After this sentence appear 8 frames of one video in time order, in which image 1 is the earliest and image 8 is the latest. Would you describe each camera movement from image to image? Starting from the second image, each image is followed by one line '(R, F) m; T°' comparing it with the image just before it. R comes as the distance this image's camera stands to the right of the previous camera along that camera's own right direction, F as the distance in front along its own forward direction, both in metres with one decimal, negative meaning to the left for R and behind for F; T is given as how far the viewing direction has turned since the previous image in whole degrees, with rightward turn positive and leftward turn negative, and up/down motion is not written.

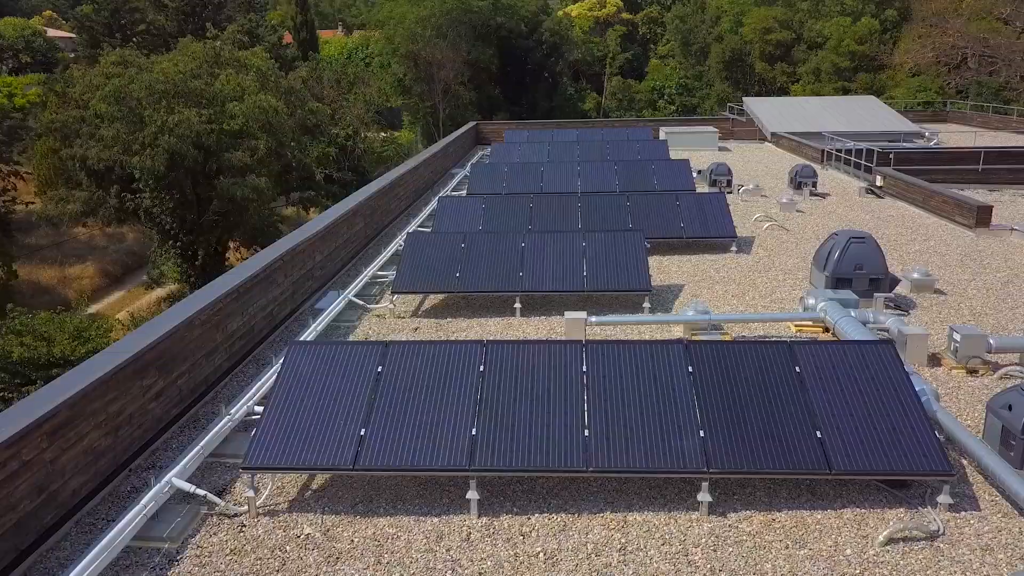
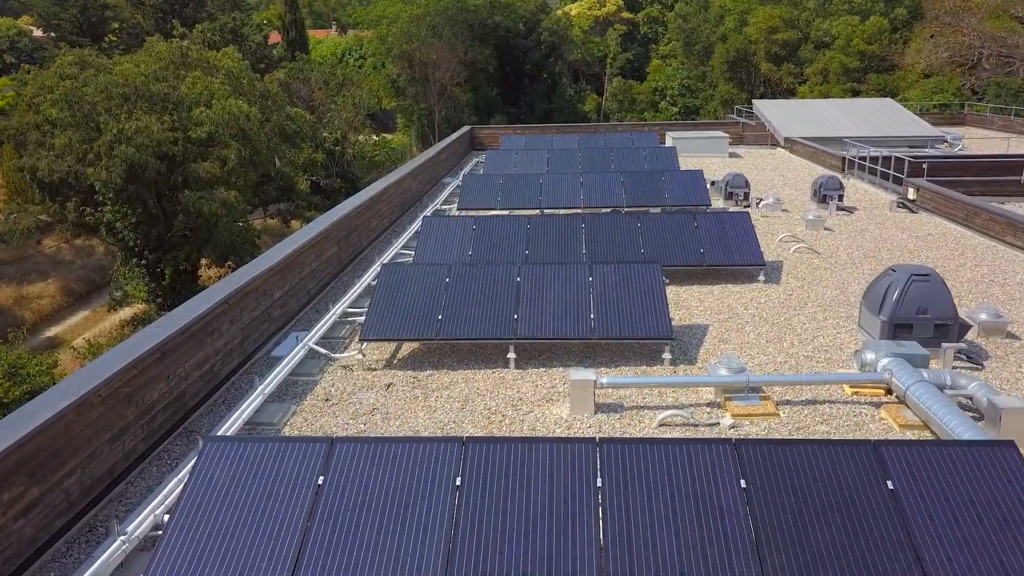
(+0.1, +1.7) m; 0°
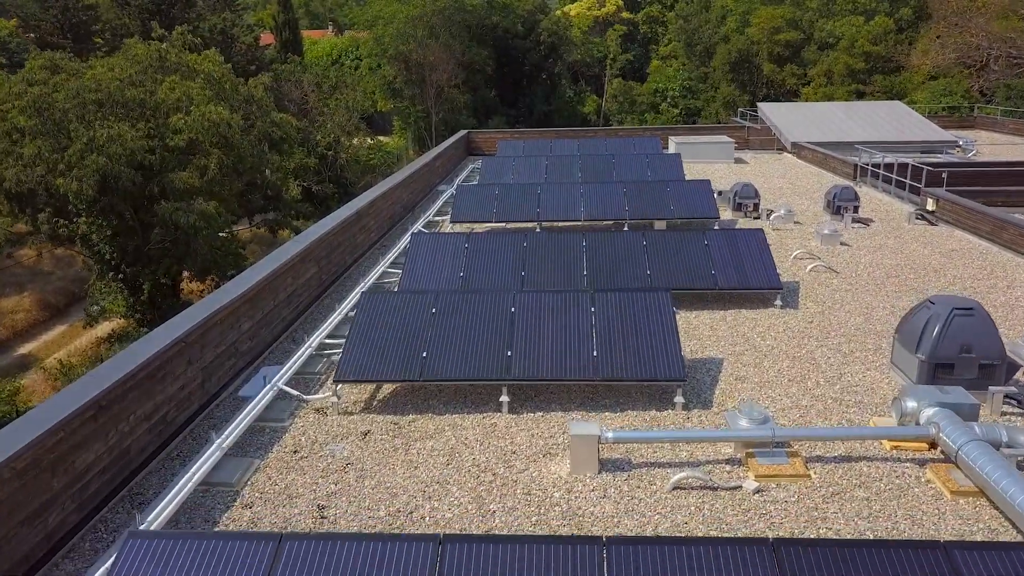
(+0.1, +0.9) m; 0°
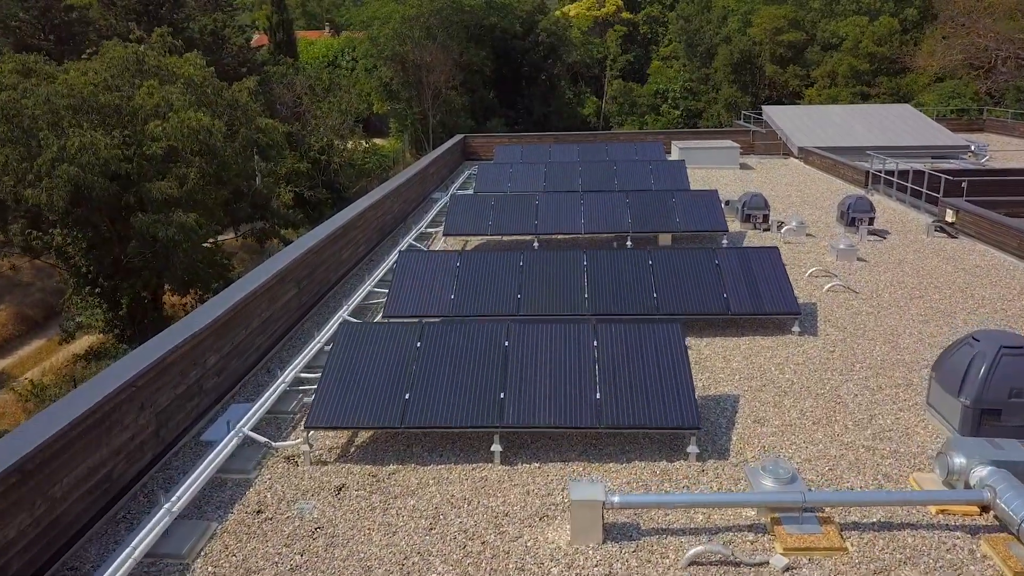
(+0.1, +0.8) m; 0°
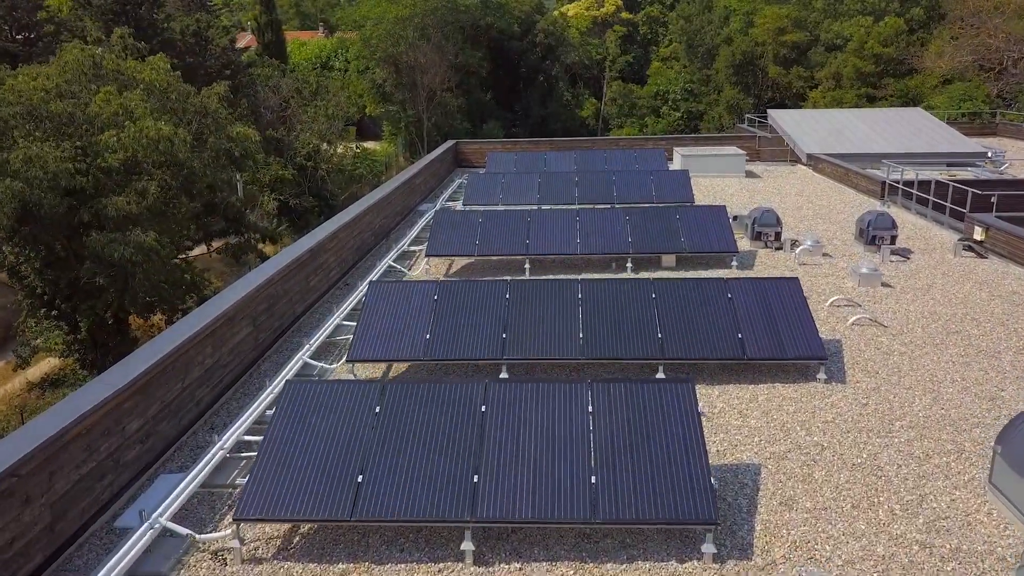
(+0.2, +1.2) m; 0°
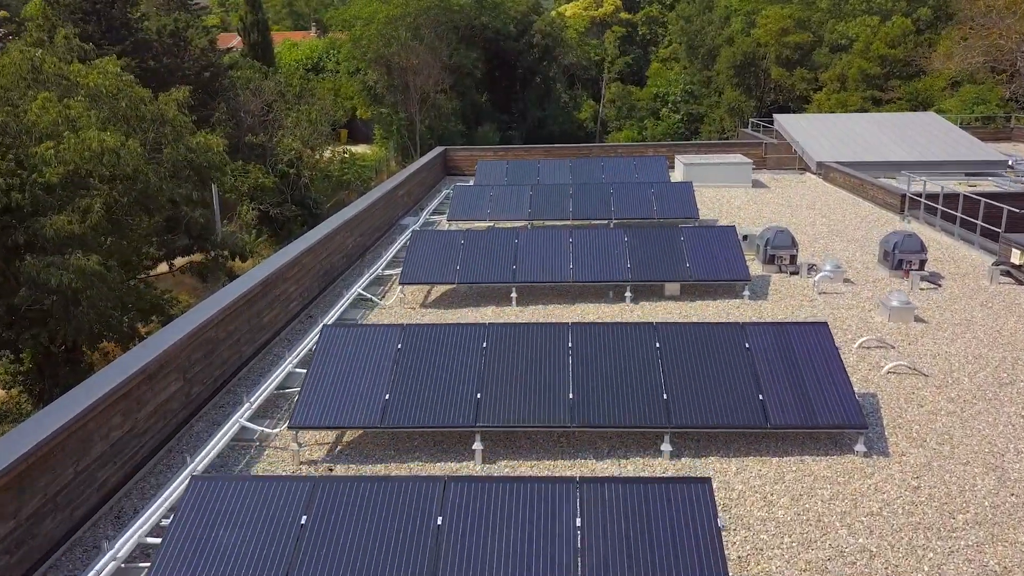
(+0.2, +1.4) m; 0°
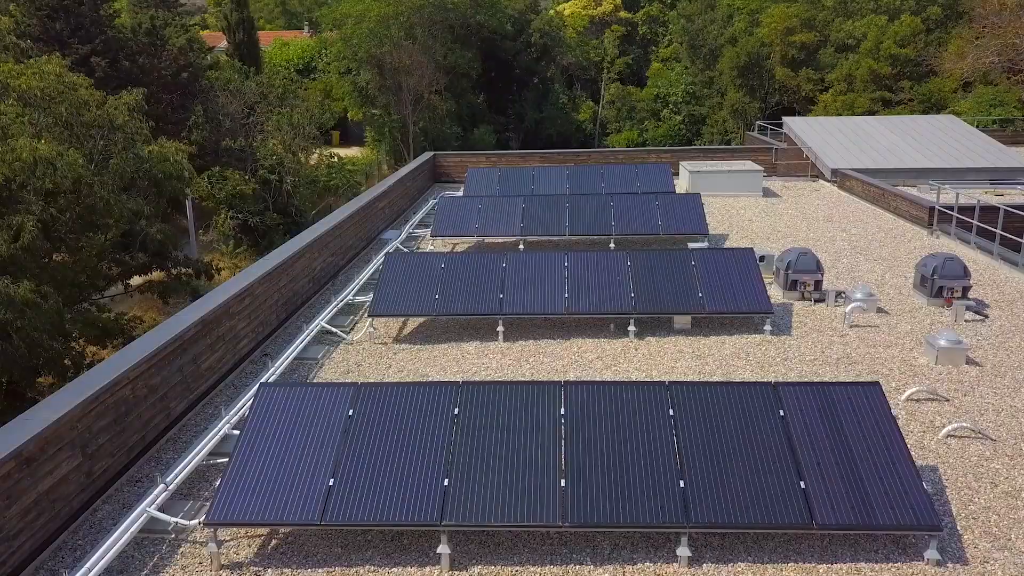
(+0.2, +1.5) m; 0°
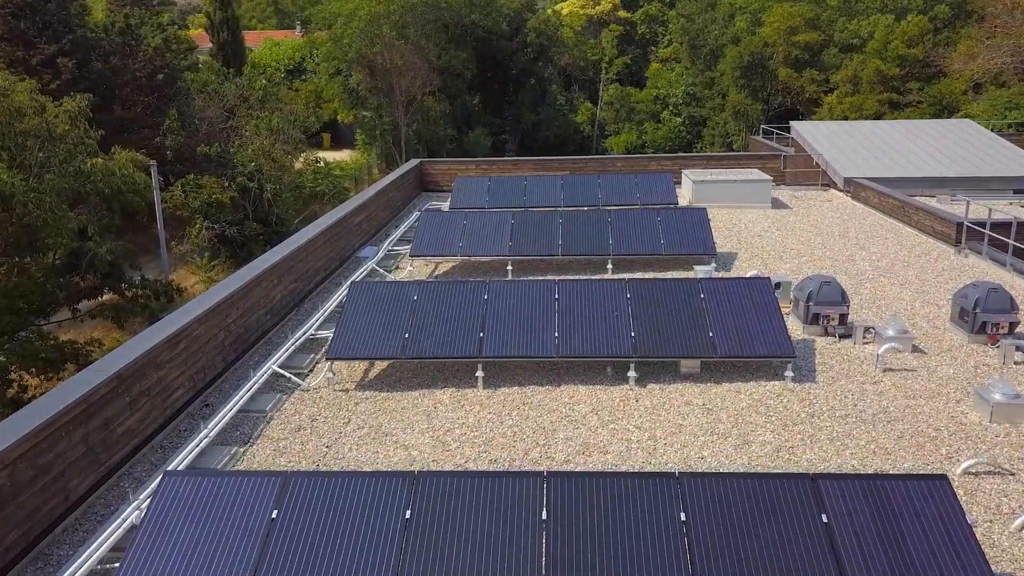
(+0.2, +1.3) m; 0°
